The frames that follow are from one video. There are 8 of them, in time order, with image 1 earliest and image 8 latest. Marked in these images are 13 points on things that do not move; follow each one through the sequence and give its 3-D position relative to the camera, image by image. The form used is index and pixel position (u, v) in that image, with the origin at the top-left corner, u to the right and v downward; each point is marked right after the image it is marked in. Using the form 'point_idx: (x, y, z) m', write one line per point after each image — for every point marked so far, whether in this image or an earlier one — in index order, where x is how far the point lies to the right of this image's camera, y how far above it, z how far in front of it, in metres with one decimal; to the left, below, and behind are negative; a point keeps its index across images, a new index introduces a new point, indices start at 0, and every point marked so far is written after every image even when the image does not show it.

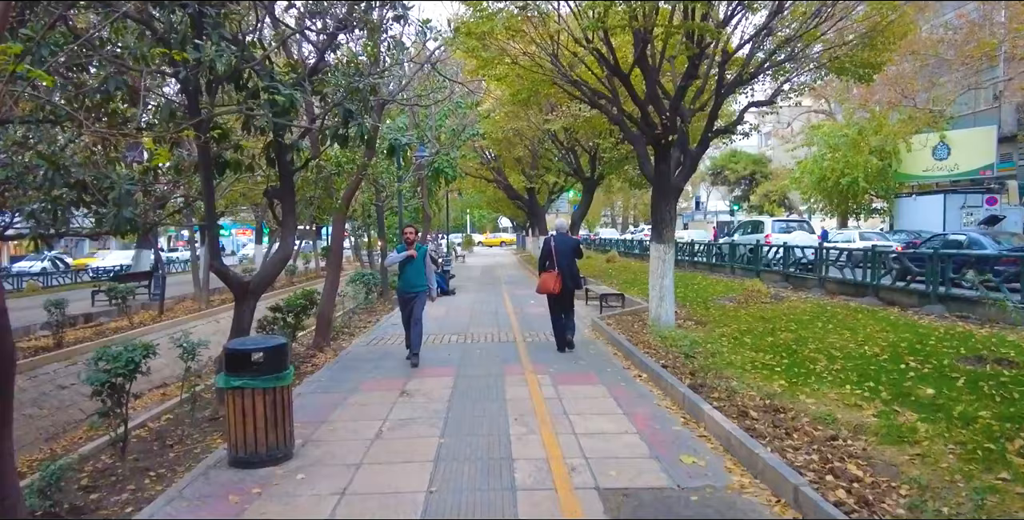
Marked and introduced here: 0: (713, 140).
0: (+3.4, +2.0, +12.0) m
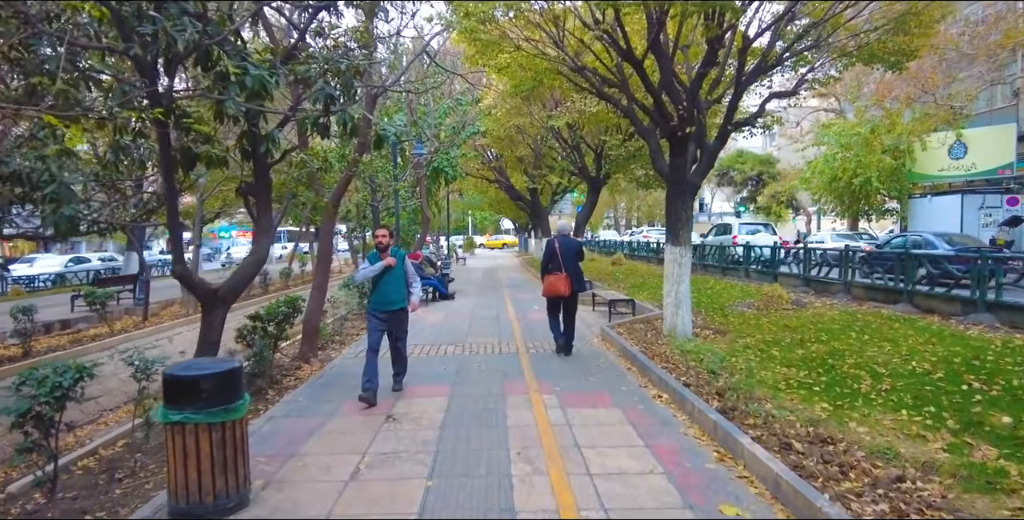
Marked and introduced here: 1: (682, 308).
0: (+3.4, +2.0, +11.1) m
1: (+2.4, -0.7, +10.3) m
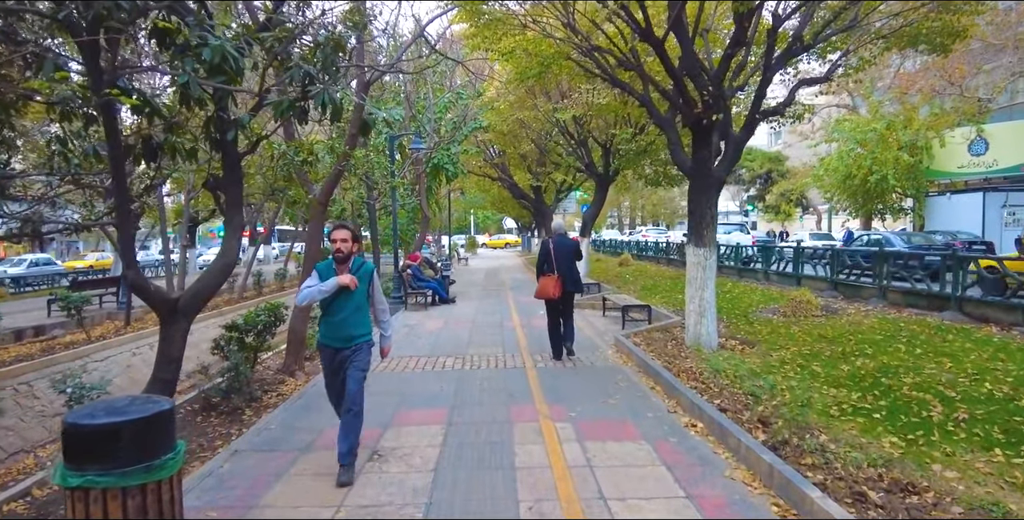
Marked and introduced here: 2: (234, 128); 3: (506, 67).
0: (+3.5, +1.9, +10.0) m
1: (+2.5, -0.7, +9.3) m
2: (-2.5, +1.2, +6.5) m
3: (-0.1, +3.6, +13.5) m
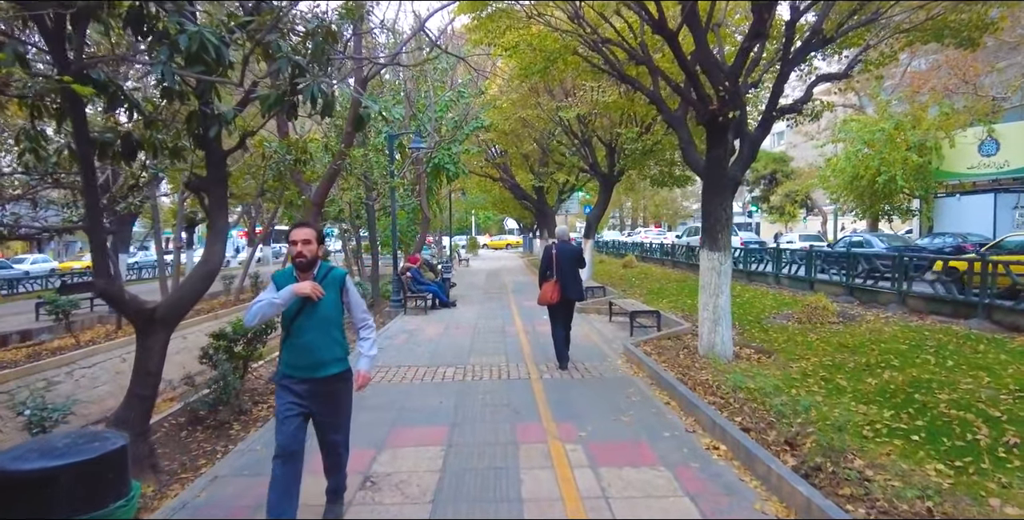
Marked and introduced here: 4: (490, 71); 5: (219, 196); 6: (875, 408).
0: (+3.5, +1.9, +9.6) m
1: (+2.6, -0.8, +8.8) m
2: (-2.5, +1.1, +6.0) m
3: (0.0, +3.6, +13.0) m
4: (-0.5, +4.0, +15.0) m
5: (-2.6, +0.6, +6.3) m
6: (+3.1, -1.3, +6.2) m
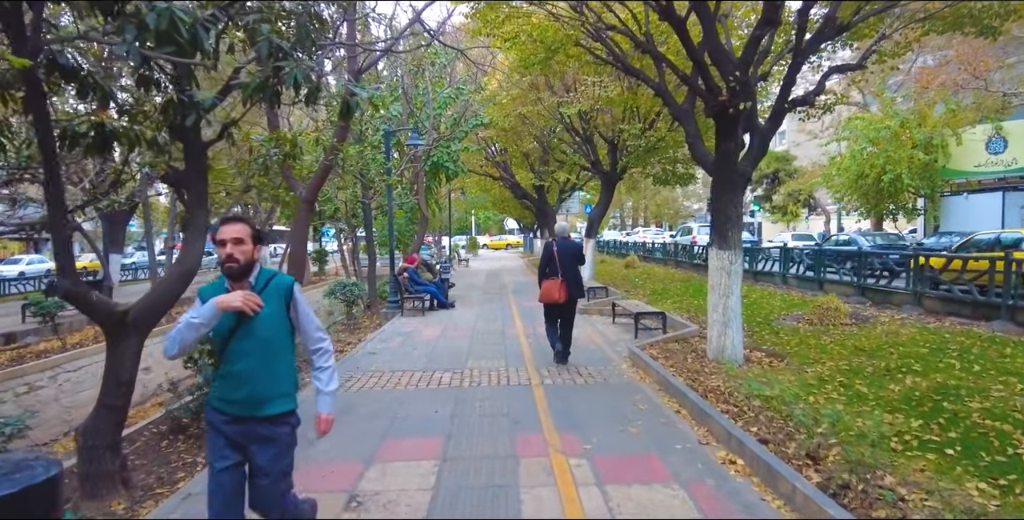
0: (+3.5, +1.9, +9.1) m
1: (+2.6, -0.8, +8.4) m
2: (-2.5, +1.2, +5.6) m
3: (-0.1, +3.6, +12.6) m
4: (-0.5, +4.0, +14.6) m
5: (-2.6, +0.6, +5.9) m
6: (+3.1, -1.3, +5.8) m
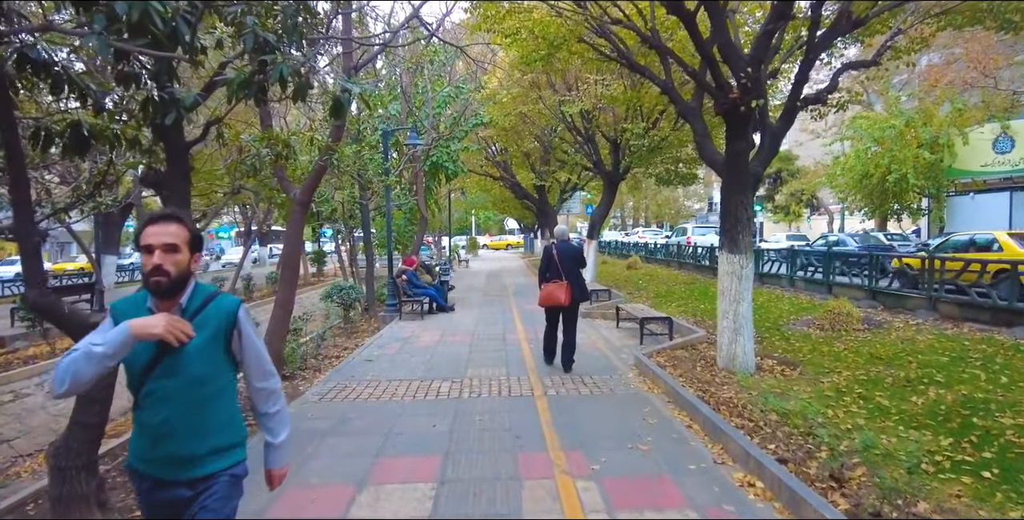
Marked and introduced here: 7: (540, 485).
0: (+3.5, +1.8, +8.8) m
1: (+2.6, -0.8, +8.0) m
2: (-2.5, +1.1, +5.2) m
3: (0.0, +3.5, +12.3) m
4: (-0.5, +3.9, +14.3) m
5: (-2.6, +0.5, +5.6) m
6: (+3.1, -1.3, +5.4) m
7: (+0.2, -1.5, +4.7) m
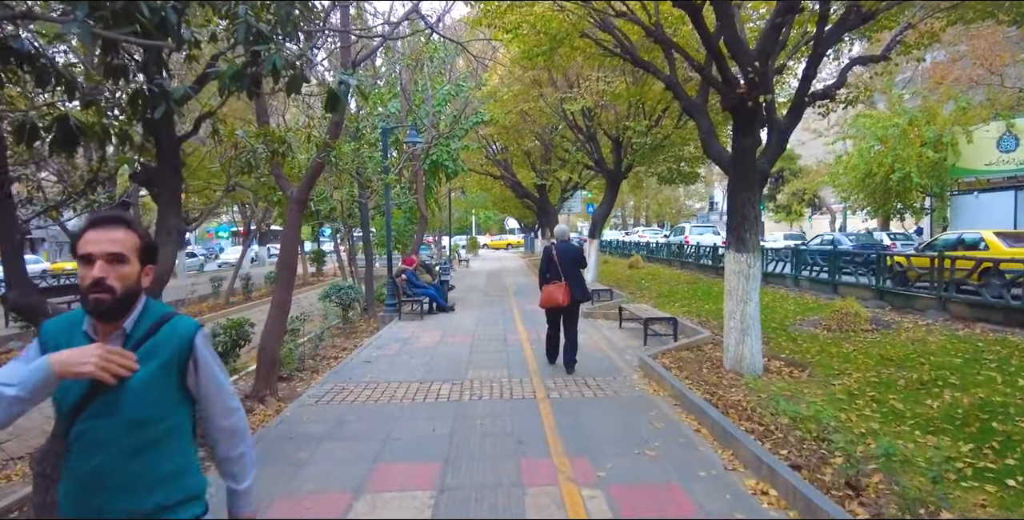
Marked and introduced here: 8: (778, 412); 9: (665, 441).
0: (+3.6, +1.8, +8.6) m
1: (+2.6, -0.8, +7.8) m
2: (-2.4, +1.1, +5.0) m
3: (0.0, +3.6, +12.1) m
4: (-0.4, +3.9, +14.1) m
5: (-2.6, +0.5, +5.4) m
6: (+3.2, -1.3, +5.2) m
7: (+0.2, -1.5, +4.5) m
8: (+2.2, -1.2, +5.9) m
9: (+1.2, -1.4, +5.6) m
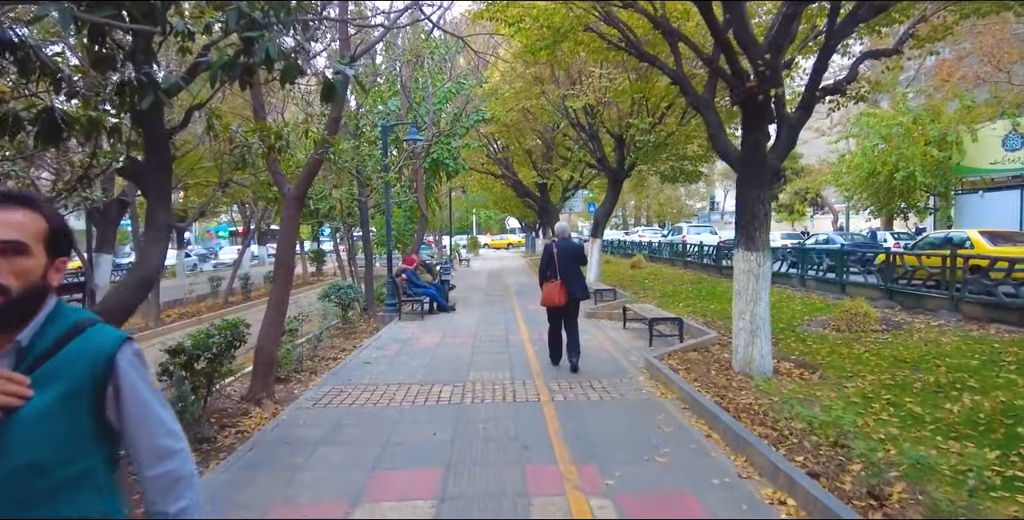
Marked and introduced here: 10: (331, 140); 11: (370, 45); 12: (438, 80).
0: (+3.6, +1.9, +8.4) m
1: (+2.6, -0.8, +7.6) m
2: (-2.4, +1.1, +4.8) m
3: (0.0, +3.6, +11.8) m
4: (-0.4, +3.9, +13.9) m
5: (-2.5, +0.5, +5.2) m
6: (+3.2, -1.3, +5.0) m
7: (+0.2, -1.5, +4.3) m
8: (+2.2, -1.2, +5.7) m
9: (+1.2, -1.4, +5.4) m
10: (-2.0, +1.3, +7.9) m
11: (-1.7, +2.5, +8.4) m
12: (-1.6, +3.9, +15.6) m
